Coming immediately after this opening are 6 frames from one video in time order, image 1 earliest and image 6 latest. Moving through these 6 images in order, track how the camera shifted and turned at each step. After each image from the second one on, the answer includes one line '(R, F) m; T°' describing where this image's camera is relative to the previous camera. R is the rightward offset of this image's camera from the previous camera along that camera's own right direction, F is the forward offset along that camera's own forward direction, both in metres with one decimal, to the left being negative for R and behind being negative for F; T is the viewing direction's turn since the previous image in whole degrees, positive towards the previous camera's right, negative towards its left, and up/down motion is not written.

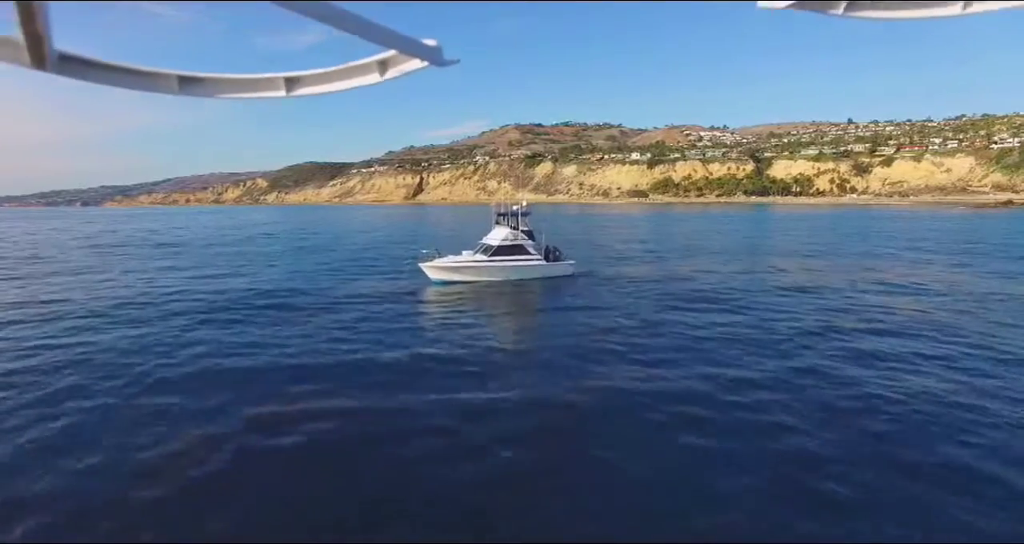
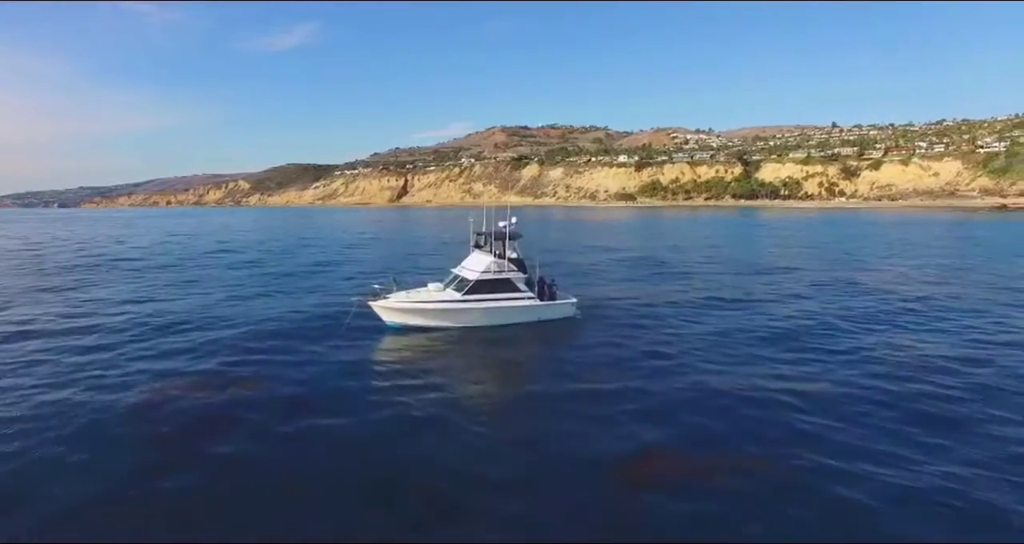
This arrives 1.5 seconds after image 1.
(+0.1, +2.7) m; +1°
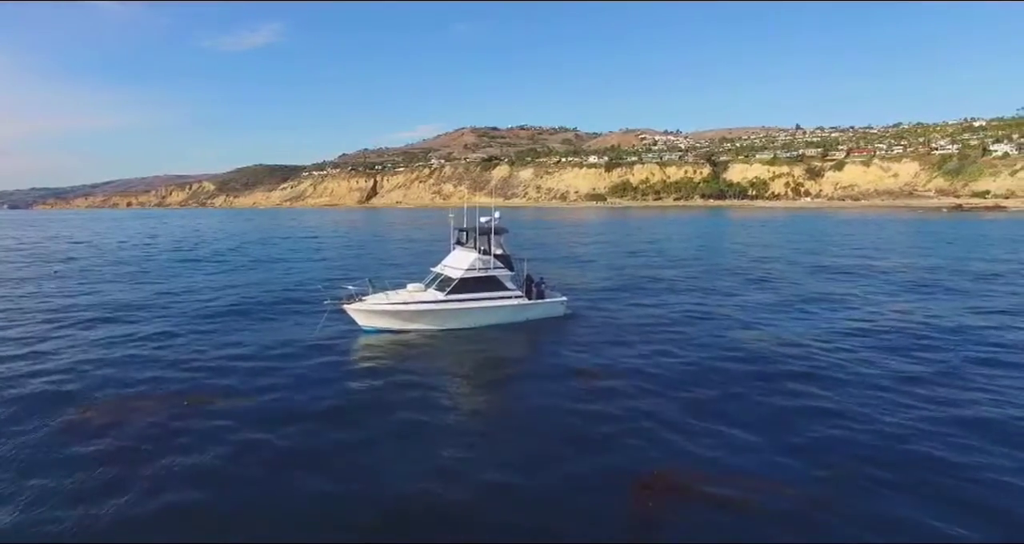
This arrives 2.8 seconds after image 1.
(-0.4, +0.1) m; +3°
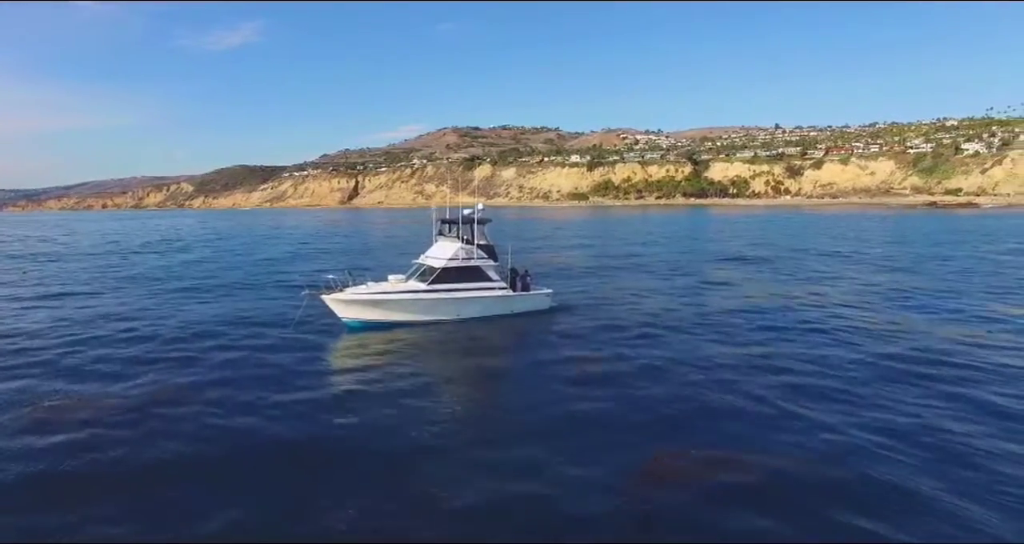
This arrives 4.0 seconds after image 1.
(-0.2, 0.0) m; +2°
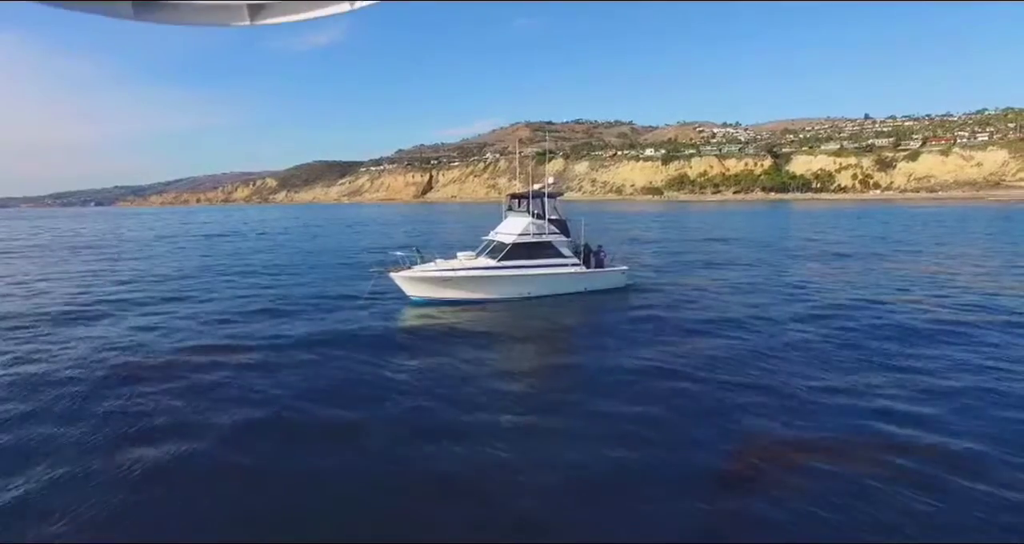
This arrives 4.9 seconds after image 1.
(+0.2, +1.1) m; -7°
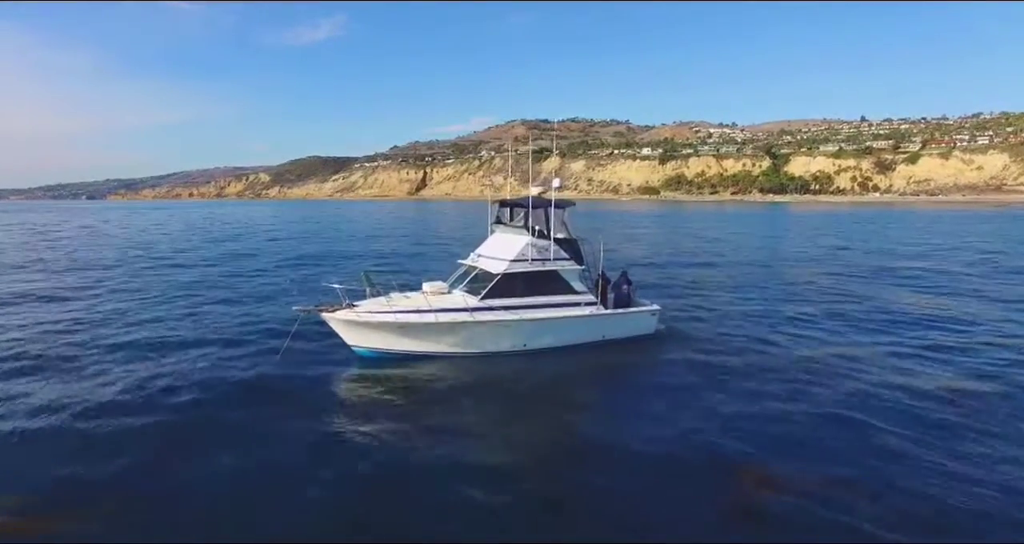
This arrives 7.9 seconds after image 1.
(-0.1, +2.0) m; +1°
